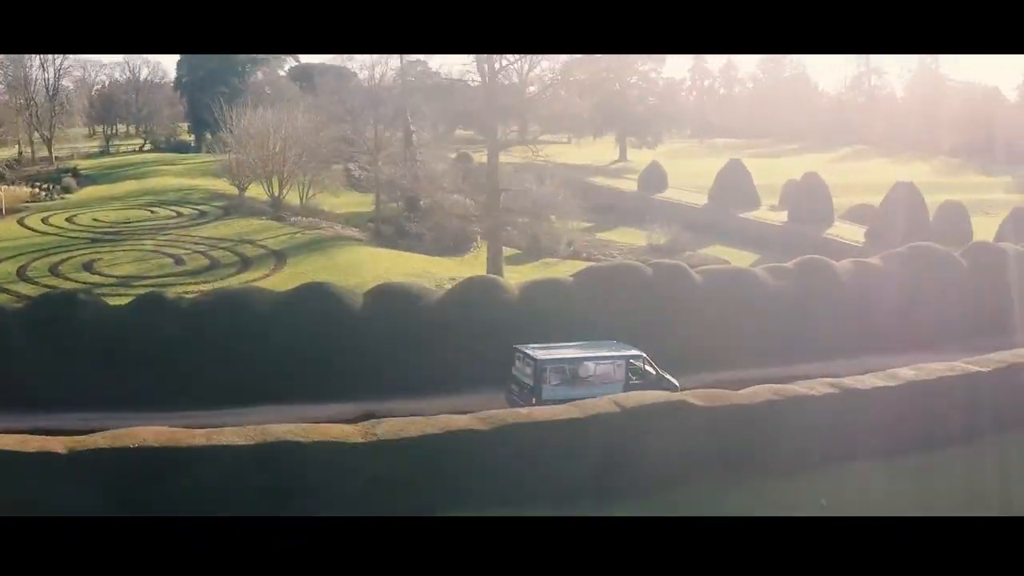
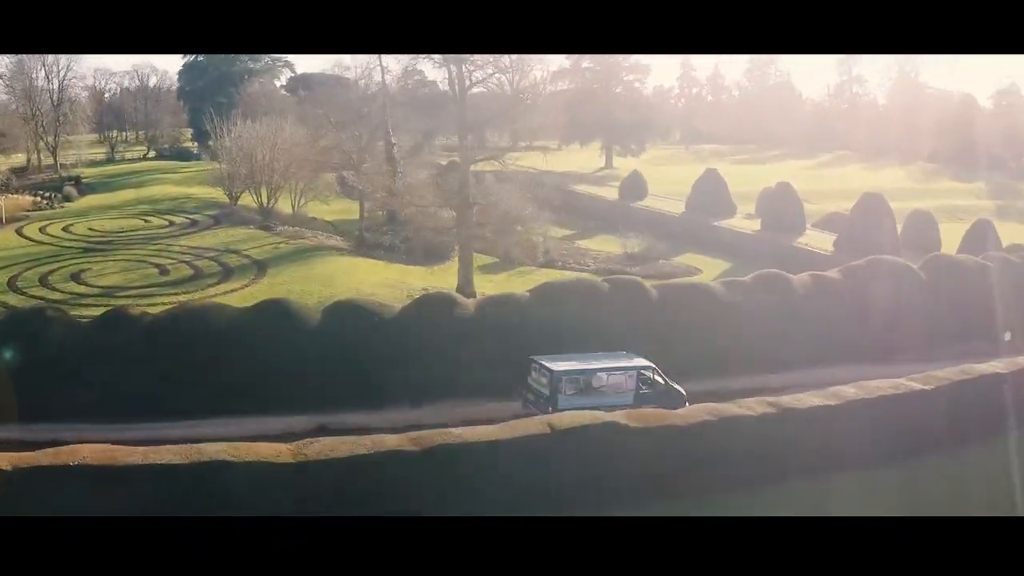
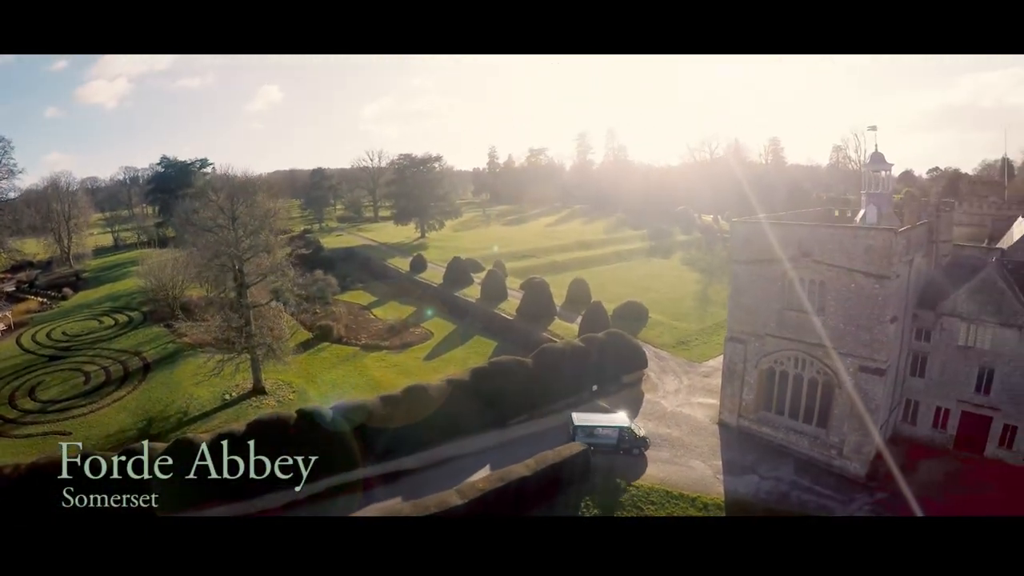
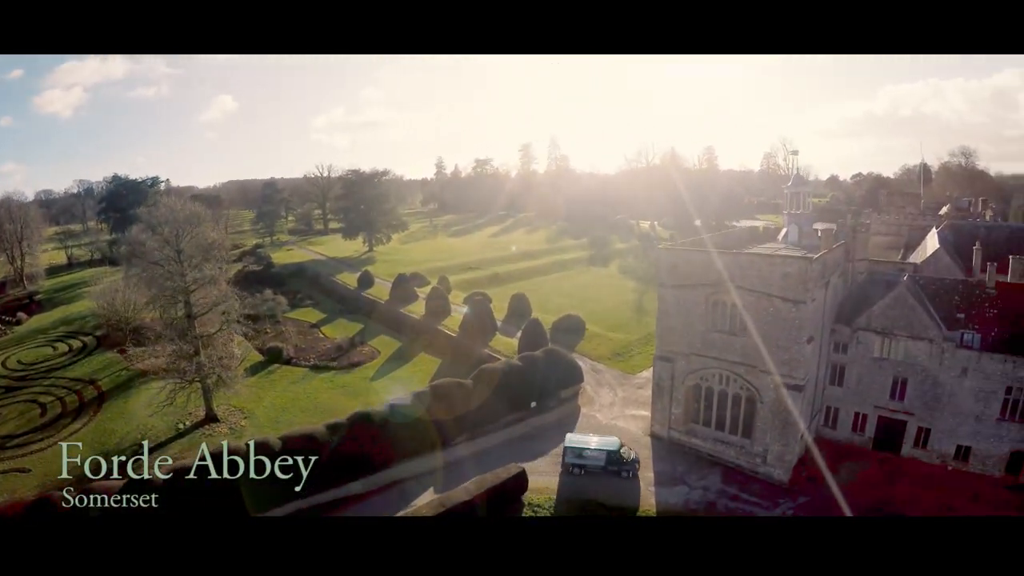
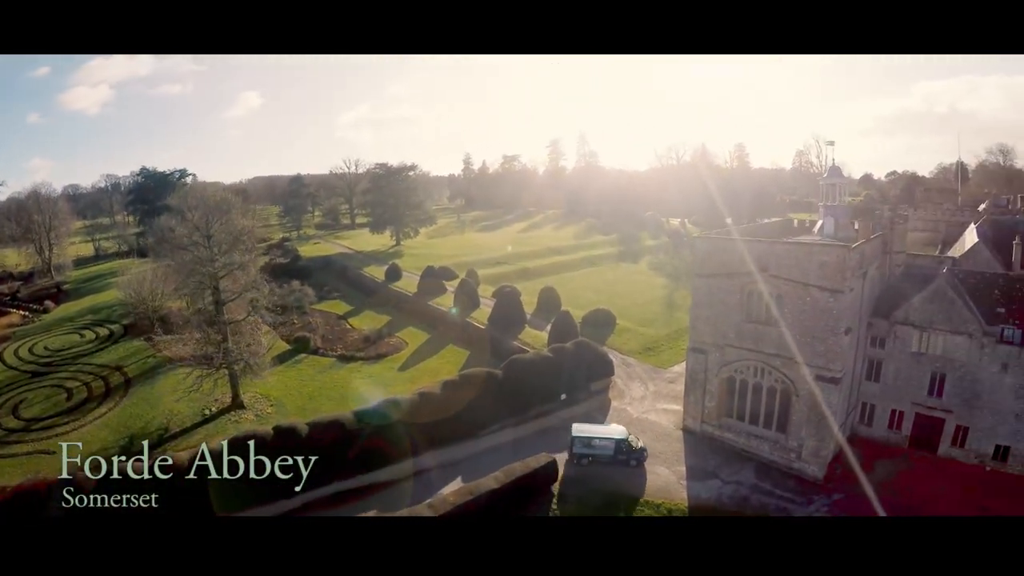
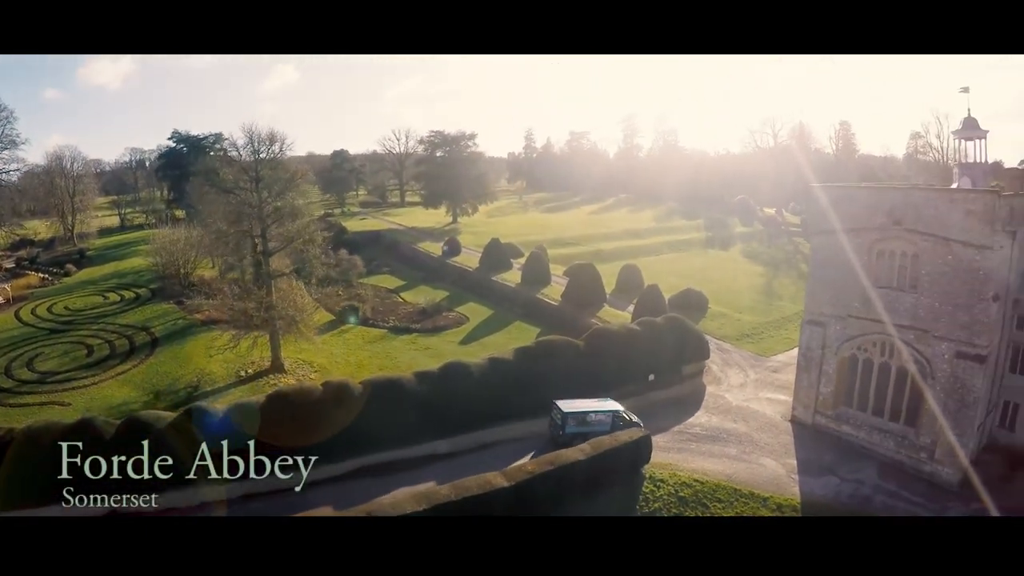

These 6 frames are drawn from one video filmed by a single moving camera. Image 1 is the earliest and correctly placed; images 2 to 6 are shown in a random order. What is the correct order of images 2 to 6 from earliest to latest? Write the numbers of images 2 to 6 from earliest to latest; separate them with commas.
2, 6, 3, 5, 4
